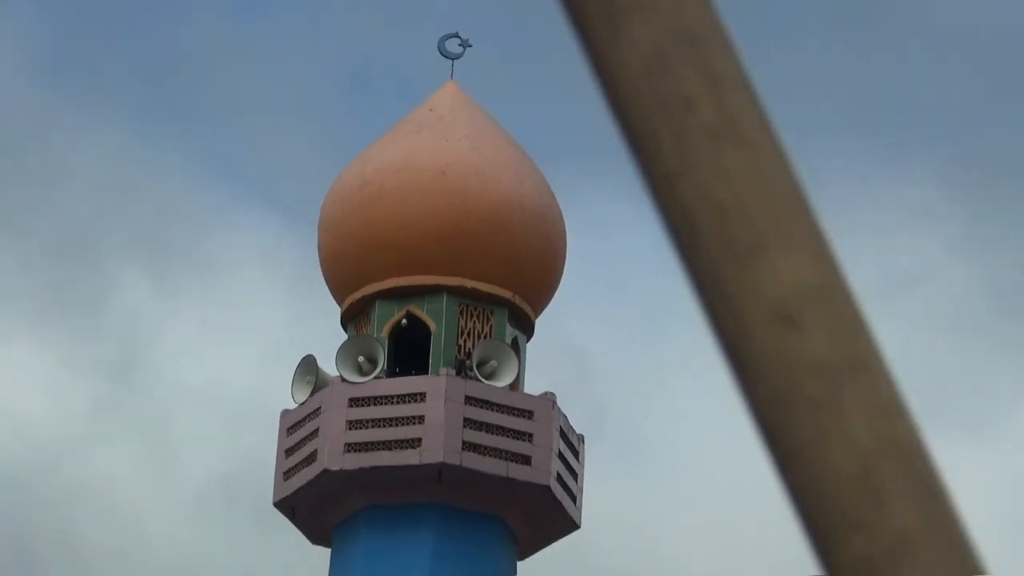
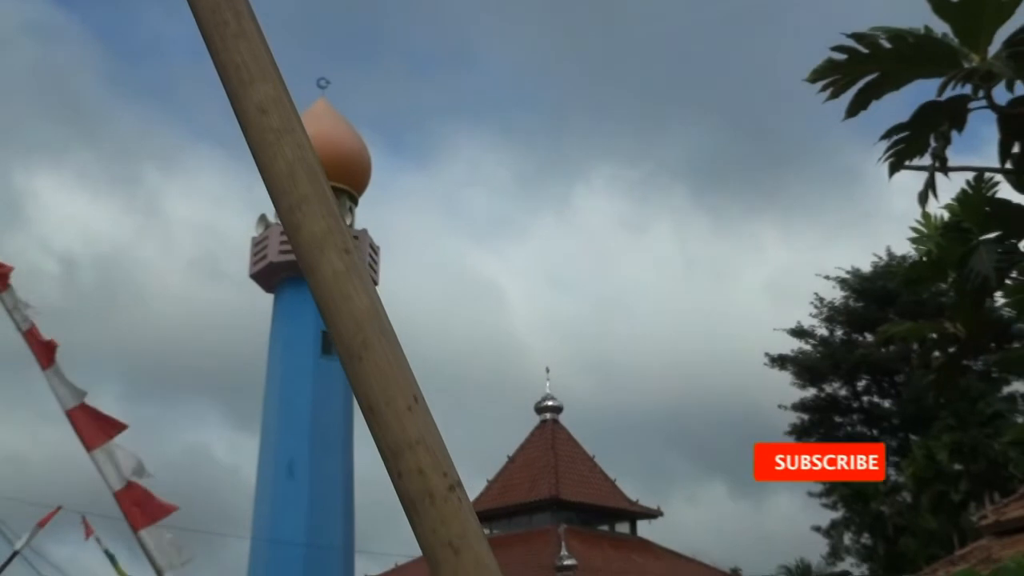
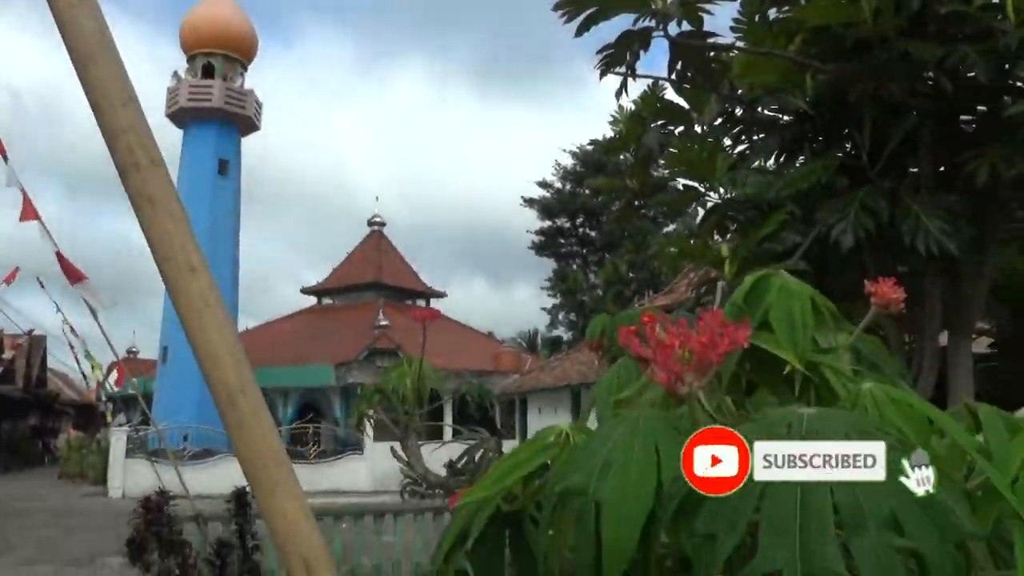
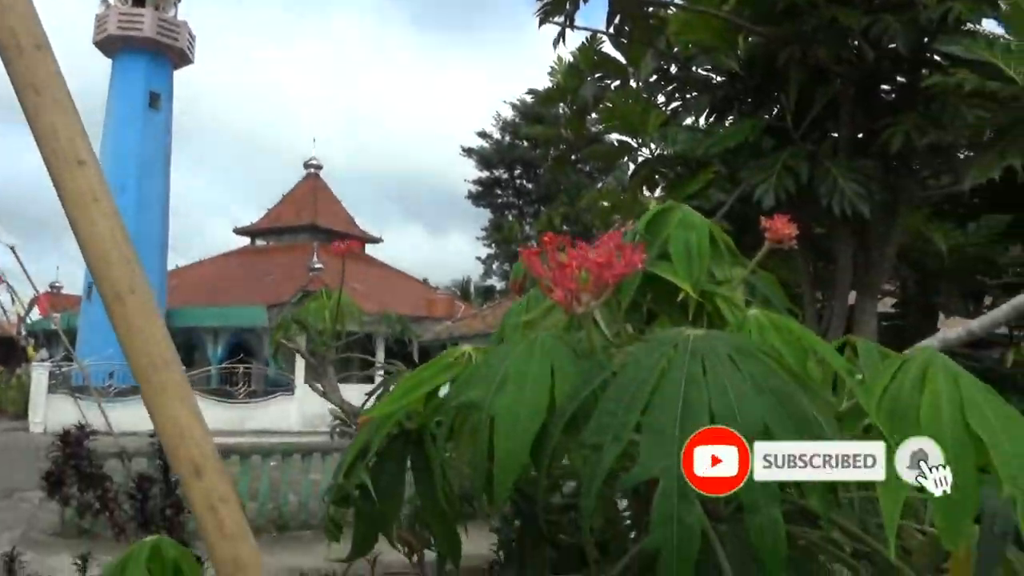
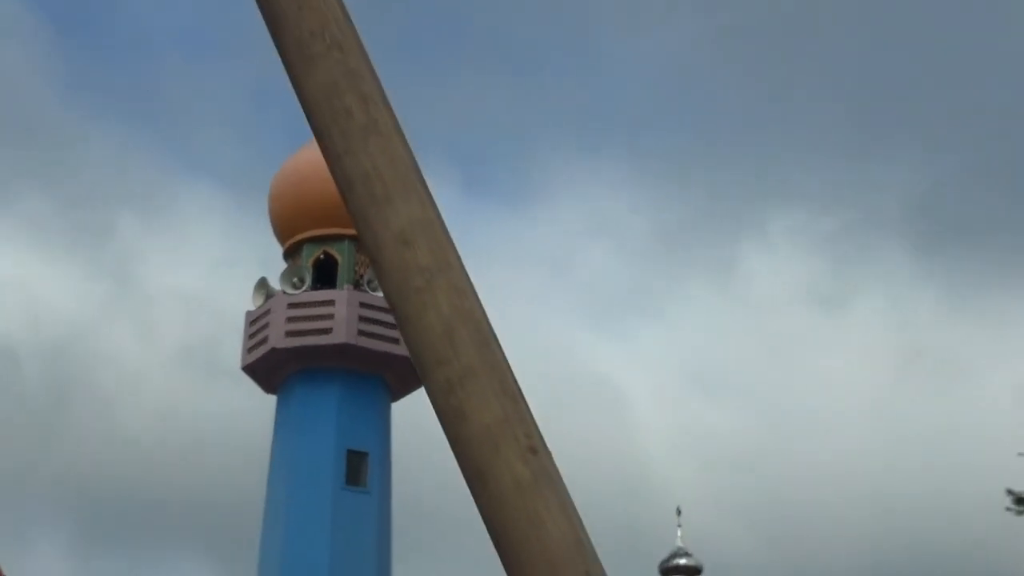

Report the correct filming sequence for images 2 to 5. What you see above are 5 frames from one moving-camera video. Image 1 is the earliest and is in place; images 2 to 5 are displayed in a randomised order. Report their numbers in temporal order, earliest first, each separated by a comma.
5, 2, 3, 4
